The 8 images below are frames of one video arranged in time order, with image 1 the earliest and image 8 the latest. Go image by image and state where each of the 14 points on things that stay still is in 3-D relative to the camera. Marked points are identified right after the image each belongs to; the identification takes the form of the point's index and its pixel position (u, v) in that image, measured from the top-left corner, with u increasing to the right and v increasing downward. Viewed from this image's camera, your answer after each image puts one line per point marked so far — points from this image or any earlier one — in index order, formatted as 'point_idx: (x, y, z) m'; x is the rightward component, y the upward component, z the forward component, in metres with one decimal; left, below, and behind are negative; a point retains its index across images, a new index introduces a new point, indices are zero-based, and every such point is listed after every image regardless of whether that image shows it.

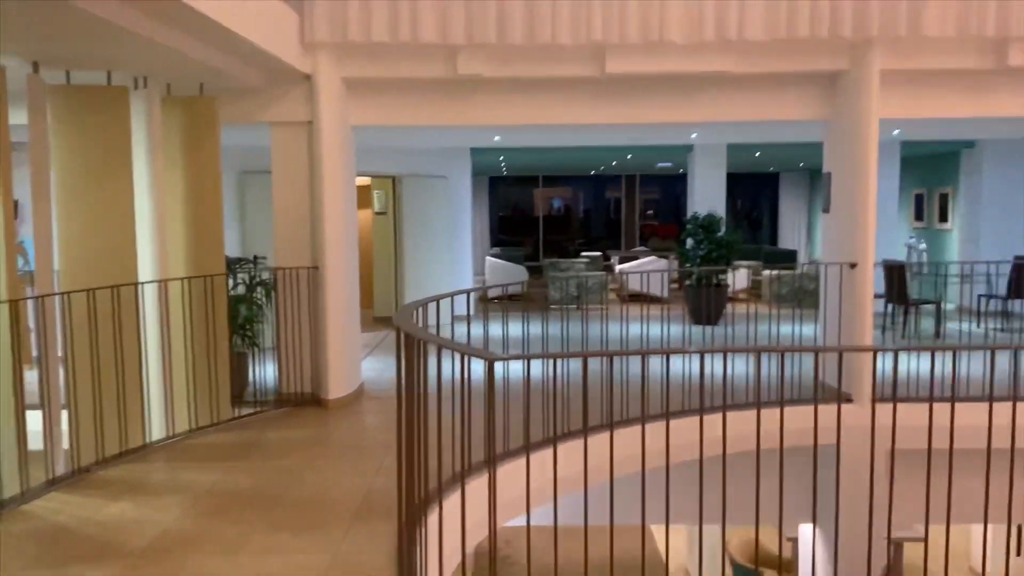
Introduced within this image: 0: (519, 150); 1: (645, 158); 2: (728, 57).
0: (+0.1, +1.5, +10.1) m
1: (+1.6, +1.5, +10.5) m
2: (+1.9, +2.1, +8.1) m
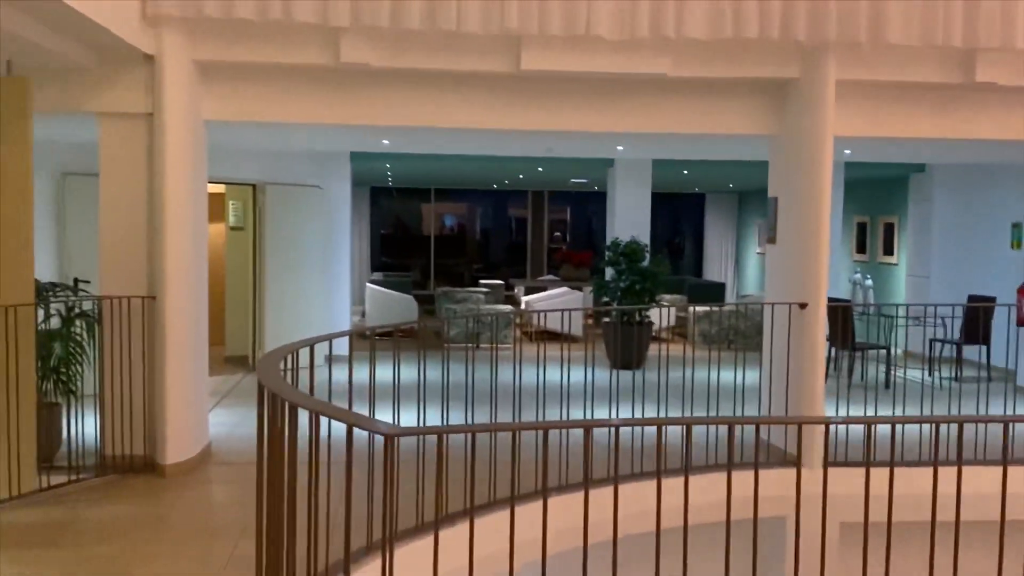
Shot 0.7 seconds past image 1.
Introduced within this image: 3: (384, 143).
0: (-1.0, +1.2, +8.5) m
1: (+0.5, +1.2, +9.1) m
2: (+1.2, +1.7, +6.8) m
3: (-1.1, +1.3, +7.9) m
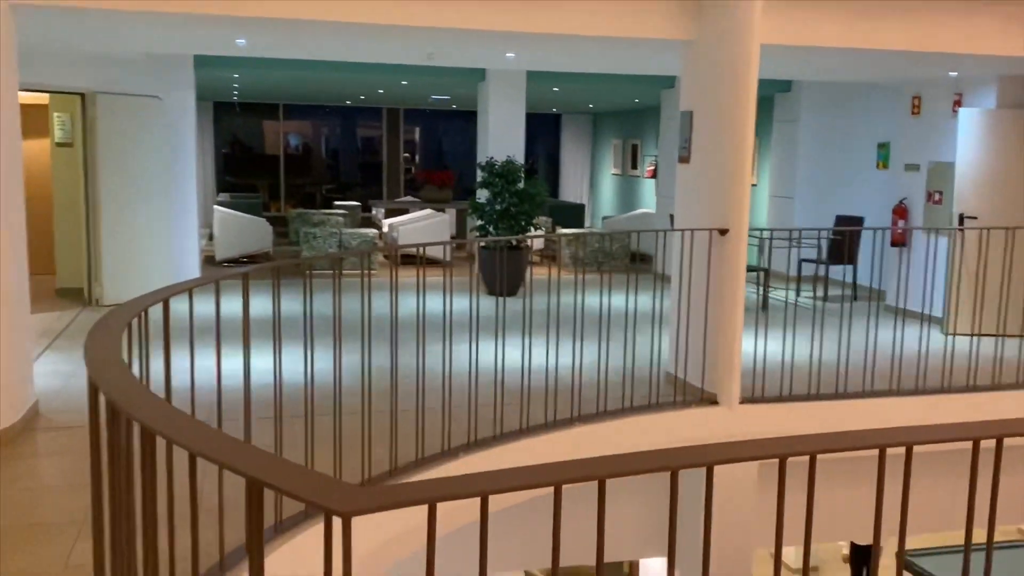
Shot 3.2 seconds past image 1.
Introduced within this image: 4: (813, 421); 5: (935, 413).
0: (-2.1, +1.9, +7.5) m
1: (-0.8, +1.9, +8.5) m
2: (+0.4, +2.3, +6.4) m
3: (-2.1, +1.8, +6.9) m
4: (+1.5, -0.7, +4.5) m
5: (+2.2, -0.7, +4.7) m
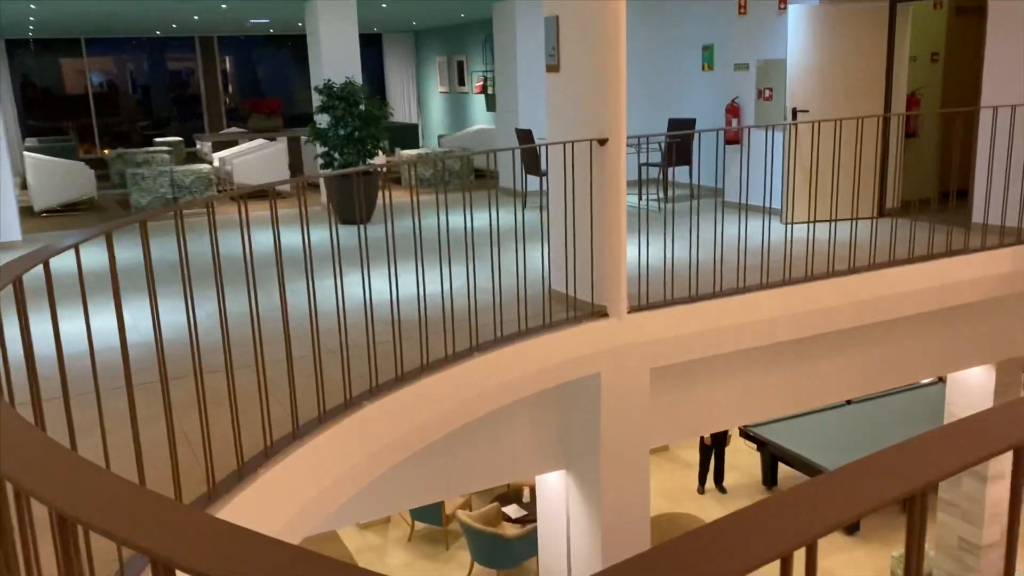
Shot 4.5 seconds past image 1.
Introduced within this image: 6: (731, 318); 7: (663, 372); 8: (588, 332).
0: (-3.4, +2.2, +6.8) m
1: (-2.3, +2.5, +7.9) m
2: (-0.7, +2.8, +6.1) m
3: (-3.2, +2.1, +6.1) m
4: (+1.0, -0.2, +4.8) m
5: (+1.6, -0.1, +5.0) m
6: (+1.2, -0.2, +4.8) m
7: (+0.8, -0.5, +4.9) m
8: (+0.4, -0.2, +4.5) m
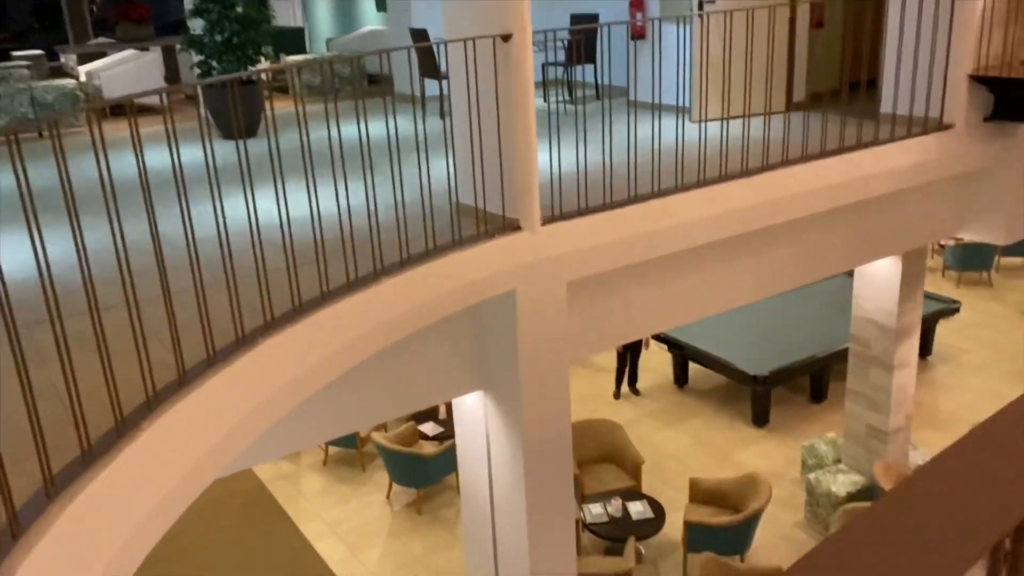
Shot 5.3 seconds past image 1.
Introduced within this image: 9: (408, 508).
0: (-4.1, +2.6, +5.8) m
1: (-3.2, +3.0, +7.0) m
2: (-1.5, +3.3, +5.4) m
3: (-3.9, +2.5, +5.2) m
4: (+0.5, +0.3, +4.5) m
5: (+1.1, +0.5, +4.8) m
6: (+0.7, +0.3, +4.6) m
7: (+0.3, 0.0, +4.6) m
8: (-0.1, +0.2, +4.2) m
9: (-0.9, -1.9, +8.0) m
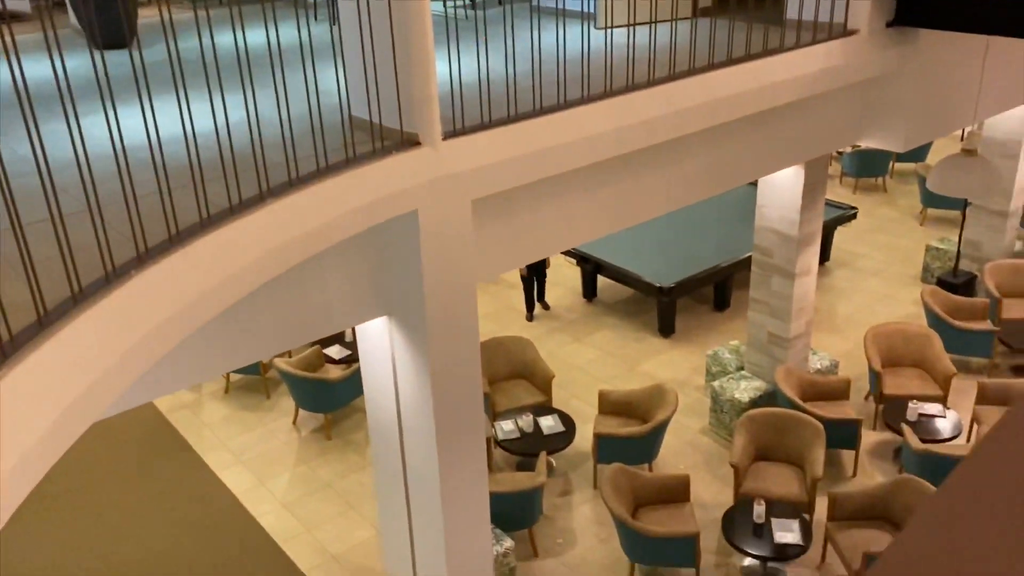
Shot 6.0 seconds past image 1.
0: (-4.7, +3.0, +4.9) m
1: (-4.0, +3.5, +6.2) m
2: (-2.1, +3.7, +4.7) m
3: (-4.5, +2.8, +4.3) m
4: (+0.1, +0.7, +4.3) m
5: (+0.6, +0.9, +4.7) m
6: (+0.2, +0.7, +4.4) m
7: (-0.1, +0.4, +4.4) m
8: (-0.5, +0.5, +3.9) m
9: (-1.7, -1.3, +7.8) m
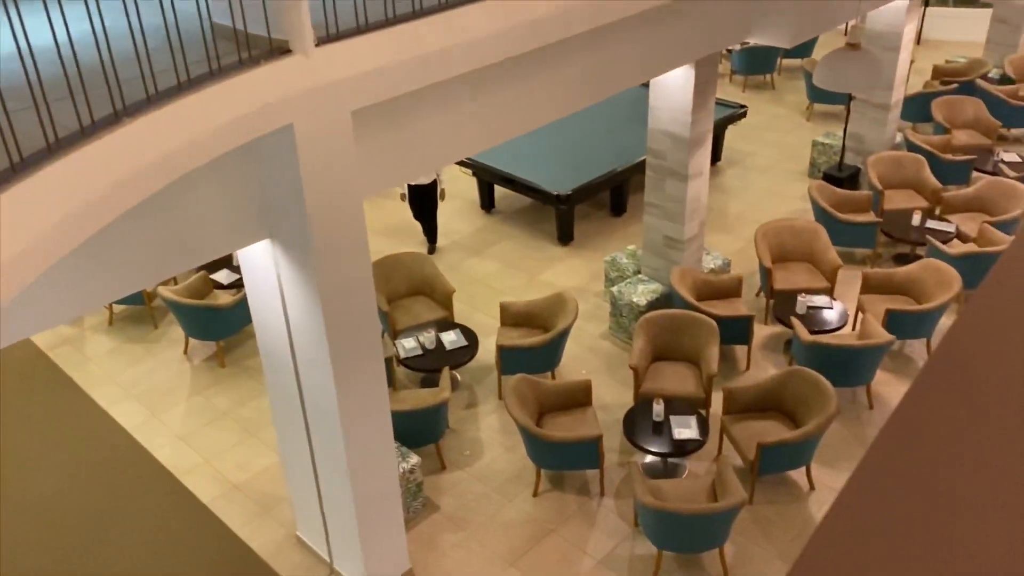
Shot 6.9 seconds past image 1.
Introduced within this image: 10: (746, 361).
0: (-5.4, +3.2, +3.9) m
1: (-4.9, +3.9, +5.2) m
2: (-2.8, +4.0, +3.9) m
3: (-5.1, +2.9, +3.4) m
4: (-0.5, +1.1, +4.1) m
5: (0.0, +1.4, +4.4) m
6: (-0.3, +1.1, +4.2) m
7: (-0.7, +0.8, +4.2) m
8: (-1.0, +0.9, +3.7) m
9: (-2.5, -0.6, +7.6) m
10: (+1.9, -0.6, +7.2) m
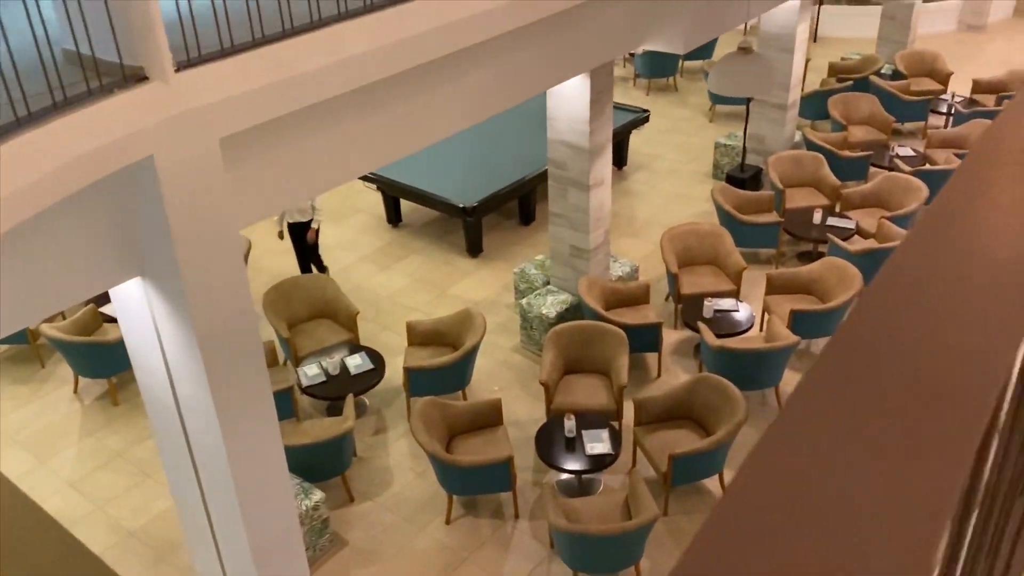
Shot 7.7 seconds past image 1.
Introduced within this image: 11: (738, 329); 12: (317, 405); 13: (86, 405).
0: (-6.0, +2.8, +3.3) m
1: (-5.6, +3.5, +4.6) m
2: (-3.4, +3.7, +3.5) m
3: (-5.6, +2.6, +2.8) m
4: (-1.0, +0.9, +3.9) m
5: (-0.6, +1.2, +4.3) m
6: (-0.9, +1.0, +4.0) m
7: (-1.2, +0.6, +4.0) m
8: (-1.5, +0.7, +3.4) m
9: (-3.2, -0.9, +7.2) m
10: (+1.1, -0.6, +7.1) m
11: (+1.7, -0.3, +6.9) m
12: (-1.5, -0.9, +7.0) m
13: (-3.4, -0.9, +7.1) m
